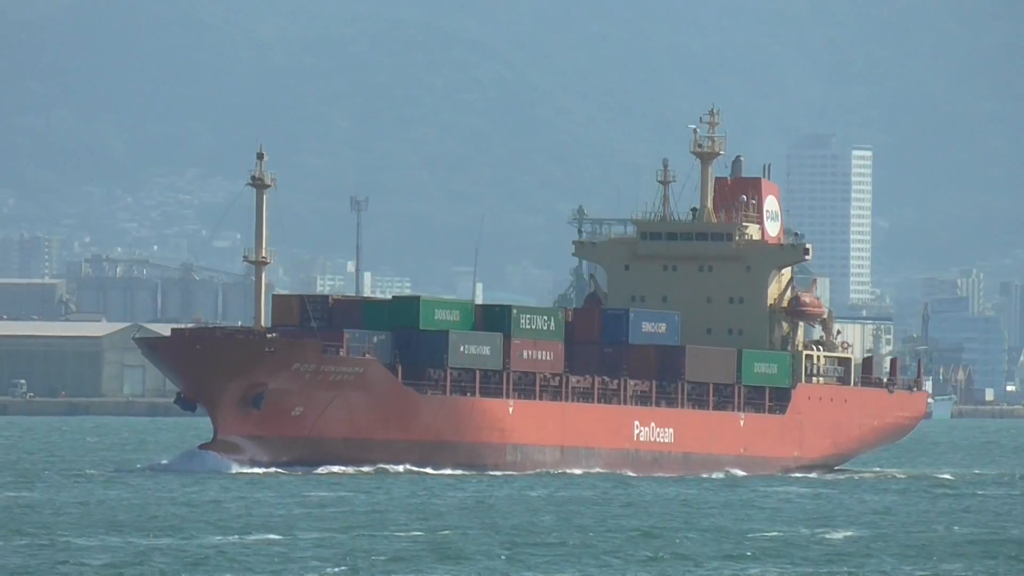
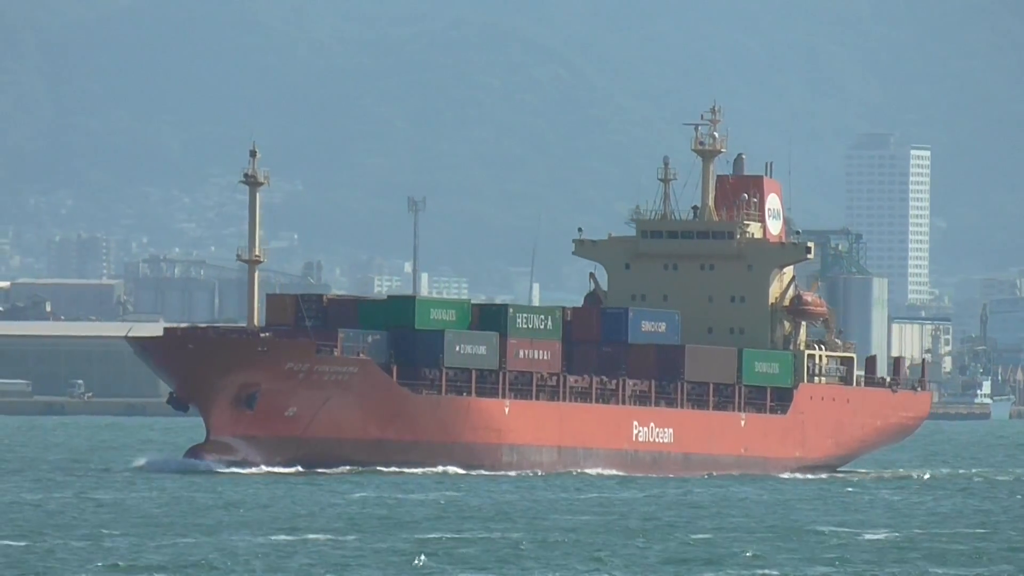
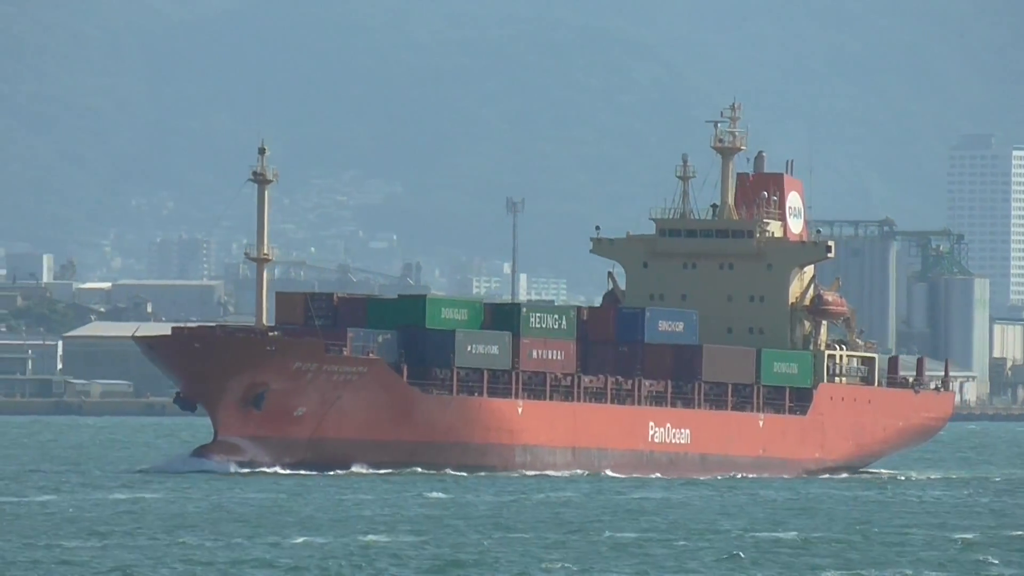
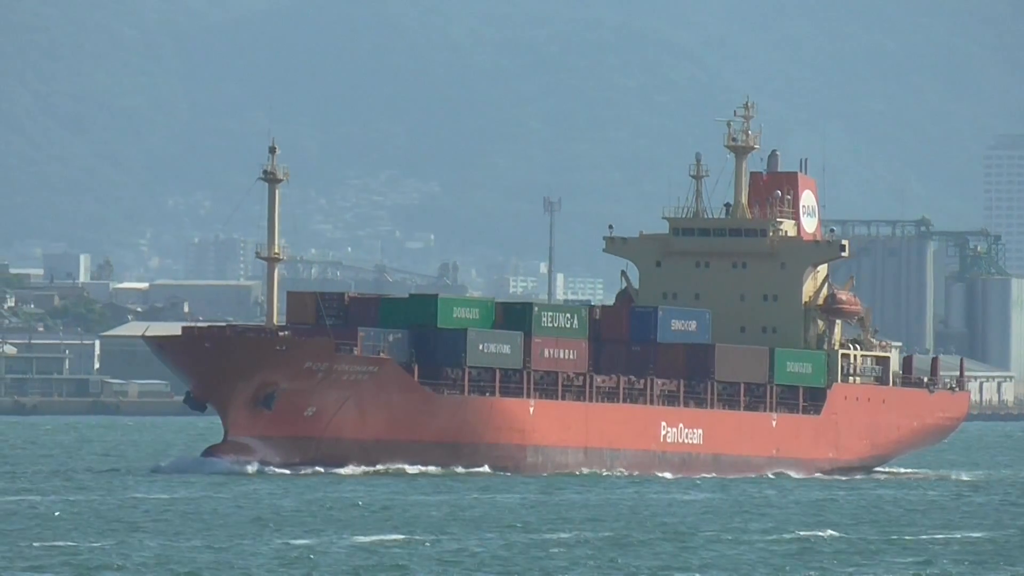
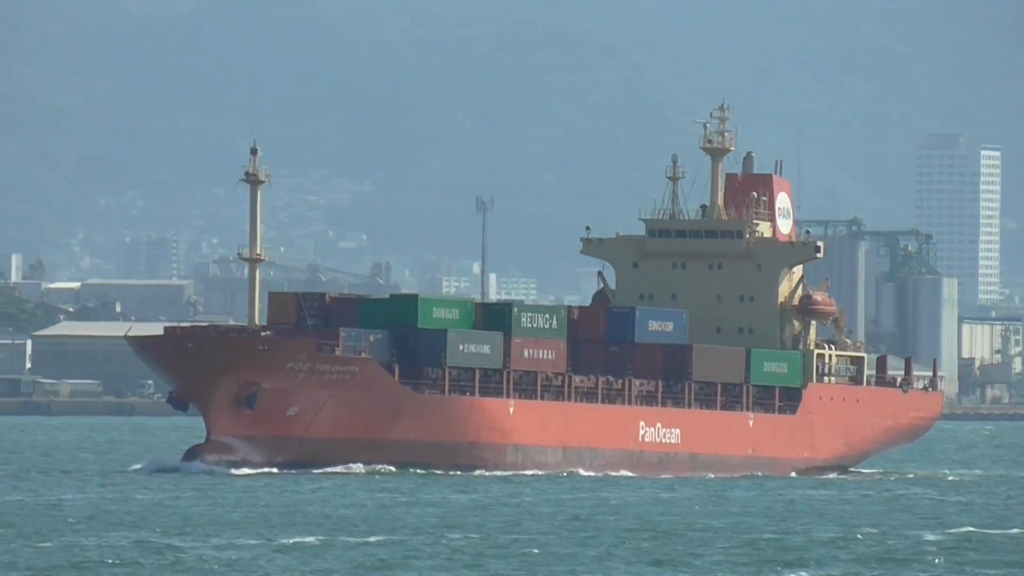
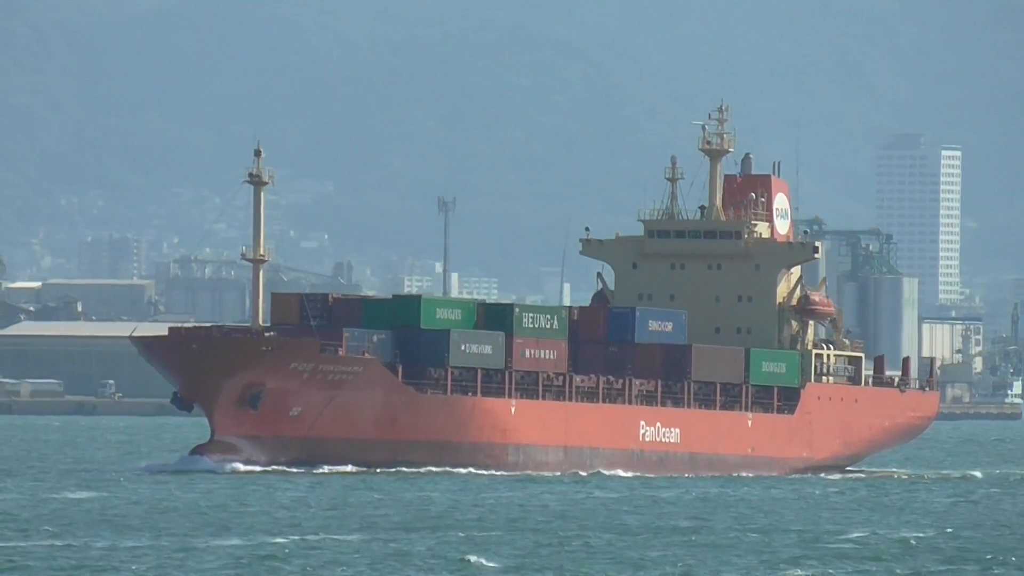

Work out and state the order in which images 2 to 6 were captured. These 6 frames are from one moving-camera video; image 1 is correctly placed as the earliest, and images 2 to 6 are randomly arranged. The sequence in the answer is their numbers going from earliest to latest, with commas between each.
2, 6, 5, 3, 4
